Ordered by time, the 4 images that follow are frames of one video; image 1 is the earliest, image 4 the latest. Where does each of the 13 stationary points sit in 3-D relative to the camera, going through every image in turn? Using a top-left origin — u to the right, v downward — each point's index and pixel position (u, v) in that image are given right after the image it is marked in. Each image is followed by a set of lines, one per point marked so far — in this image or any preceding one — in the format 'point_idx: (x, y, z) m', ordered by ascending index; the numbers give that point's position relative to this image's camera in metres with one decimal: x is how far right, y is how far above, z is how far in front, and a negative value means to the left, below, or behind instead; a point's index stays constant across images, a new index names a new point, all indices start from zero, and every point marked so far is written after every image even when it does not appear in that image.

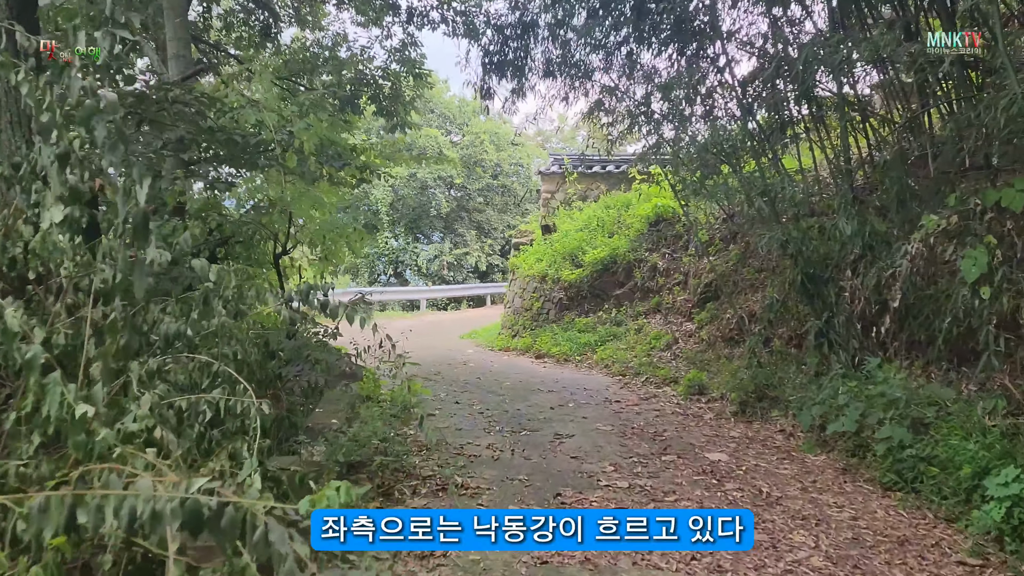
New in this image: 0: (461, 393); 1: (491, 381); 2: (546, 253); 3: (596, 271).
0: (-0.4, -0.8, +5.9) m
1: (-0.2, -0.8, +6.6) m
2: (+0.5, +0.5, +10.6) m
3: (+1.0, +0.2, +9.5) m
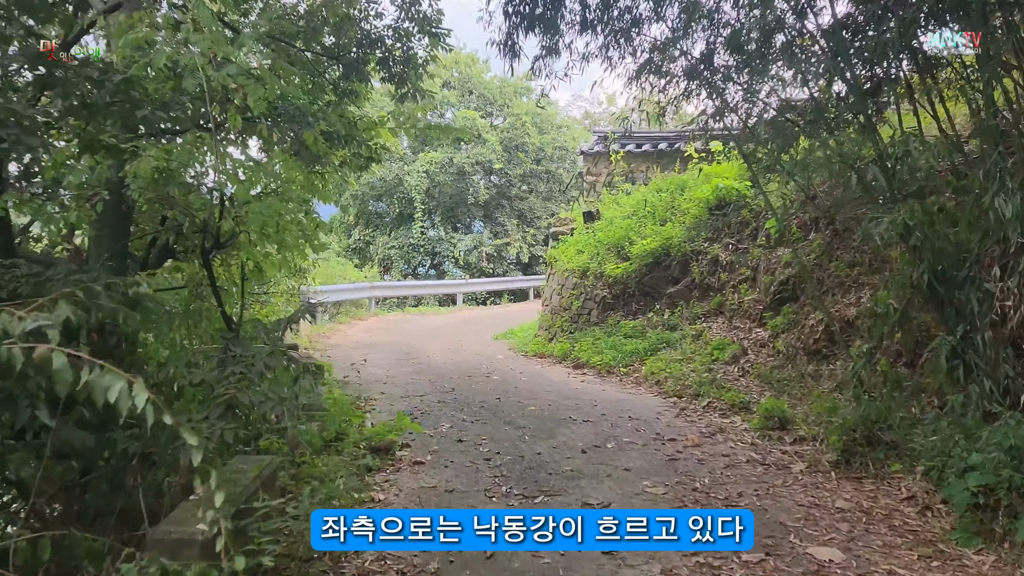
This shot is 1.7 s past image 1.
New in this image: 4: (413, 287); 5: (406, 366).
0: (-0.3, -0.8, +4.7) m
1: (0.0, -0.8, +5.3) m
2: (+0.9, +0.5, +9.2) m
3: (+1.4, +0.2, +8.1) m
4: (-2.0, 0.0, +15.5) m
5: (-1.0, -0.8, +7.7) m
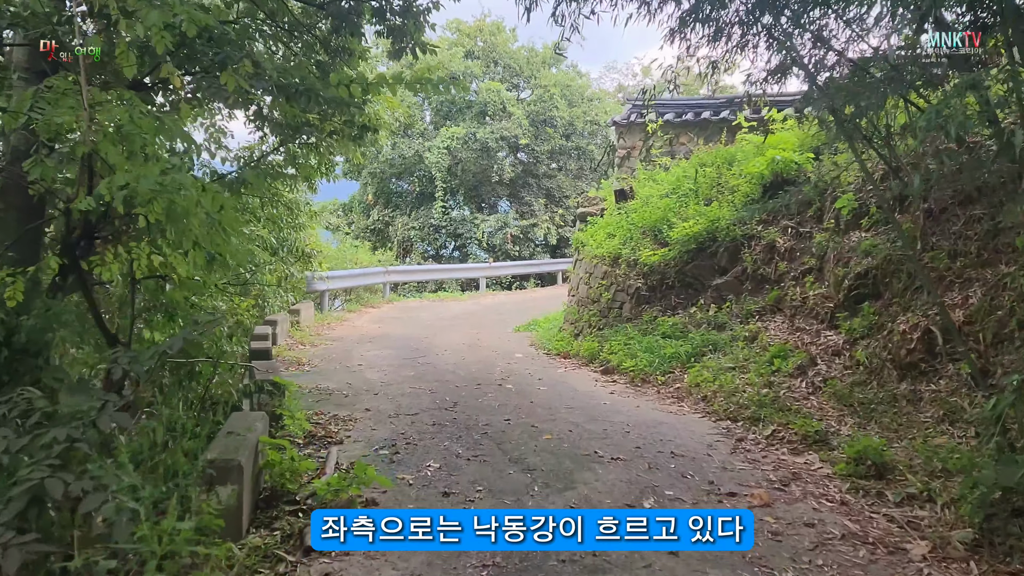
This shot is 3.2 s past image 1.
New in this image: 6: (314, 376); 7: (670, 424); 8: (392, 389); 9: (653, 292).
0: (-0.2, -0.8, +3.6) m
1: (+0.1, -0.8, +4.3) m
2: (+1.1, +0.6, +8.1) m
3: (+1.6, +0.3, +6.9) m
4: (-1.5, +0.3, +14.4) m
5: (-0.9, -0.7, +6.6) m
6: (-1.6, -0.7, +6.2) m
7: (+0.9, -0.8, +4.5) m
8: (-0.9, -0.7, +5.6) m
9: (+1.3, 0.0, +7.1) m
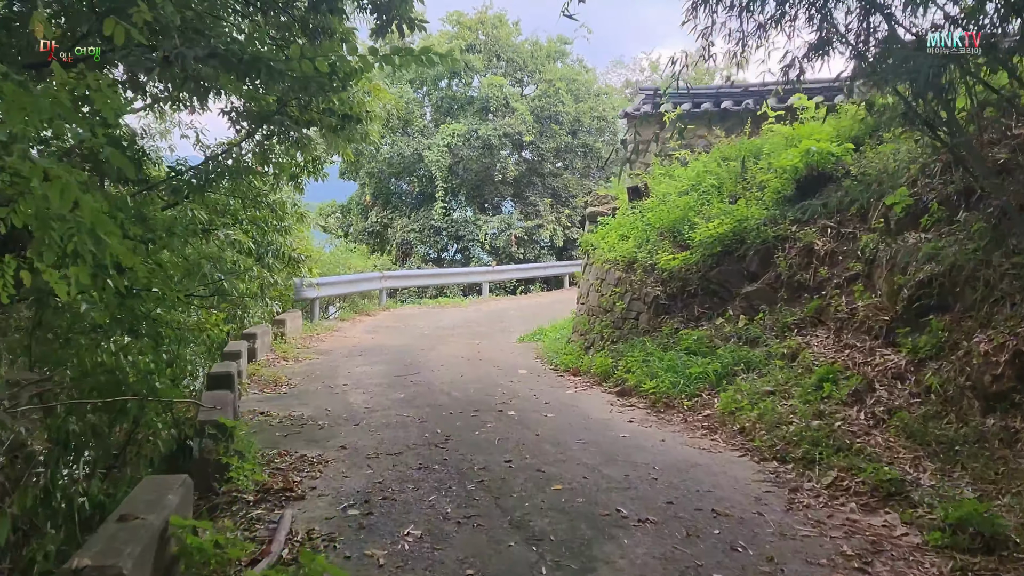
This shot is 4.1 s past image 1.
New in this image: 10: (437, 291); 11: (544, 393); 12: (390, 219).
0: (-0.2, -0.9, +2.9) m
1: (+0.1, -0.8, +3.5) m
2: (+1.1, +0.6, +7.3) m
3: (+1.6, +0.3, +6.2) m
4: (-1.4, +0.2, +13.7) m
5: (-0.8, -0.8, +5.9) m
6: (-1.6, -0.8, +5.5) m
7: (+0.9, -0.8, +3.7) m
8: (-0.8, -0.8, +4.9) m
9: (+1.3, -0.1, +6.3) m
10: (-1.5, -0.1, +15.9) m
11: (+0.2, -0.8, +5.7) m
12: (-2.6, +1.5, +16.7) m
